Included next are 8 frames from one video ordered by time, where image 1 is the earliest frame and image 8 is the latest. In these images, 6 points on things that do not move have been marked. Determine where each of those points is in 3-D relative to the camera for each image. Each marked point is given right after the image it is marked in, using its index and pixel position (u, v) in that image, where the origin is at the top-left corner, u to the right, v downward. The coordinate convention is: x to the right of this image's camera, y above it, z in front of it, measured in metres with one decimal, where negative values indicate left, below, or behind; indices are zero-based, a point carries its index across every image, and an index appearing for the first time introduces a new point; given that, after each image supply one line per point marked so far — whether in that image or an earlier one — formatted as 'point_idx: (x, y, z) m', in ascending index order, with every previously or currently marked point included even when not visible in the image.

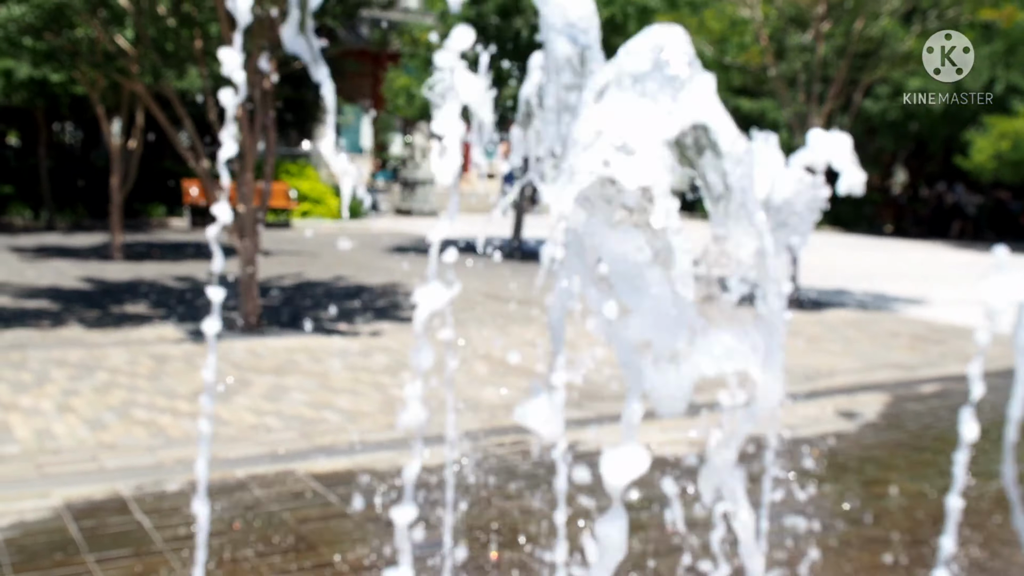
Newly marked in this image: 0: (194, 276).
0: (-3.8, +0.1, +12.6) m
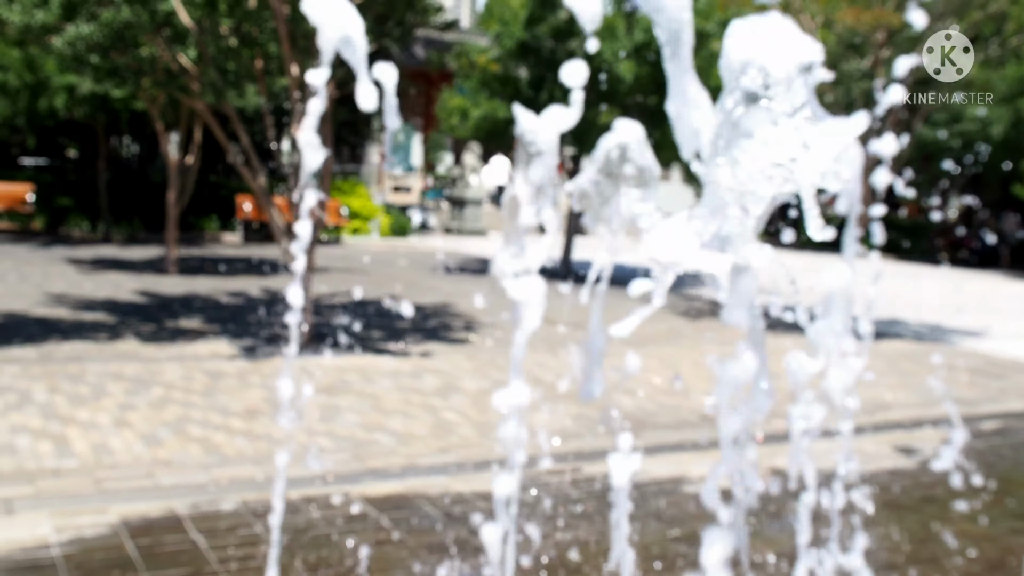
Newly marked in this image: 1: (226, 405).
0: (-3.2, -0.1, +12.7) m
1: (-1.8, -0.8, +6.7) m
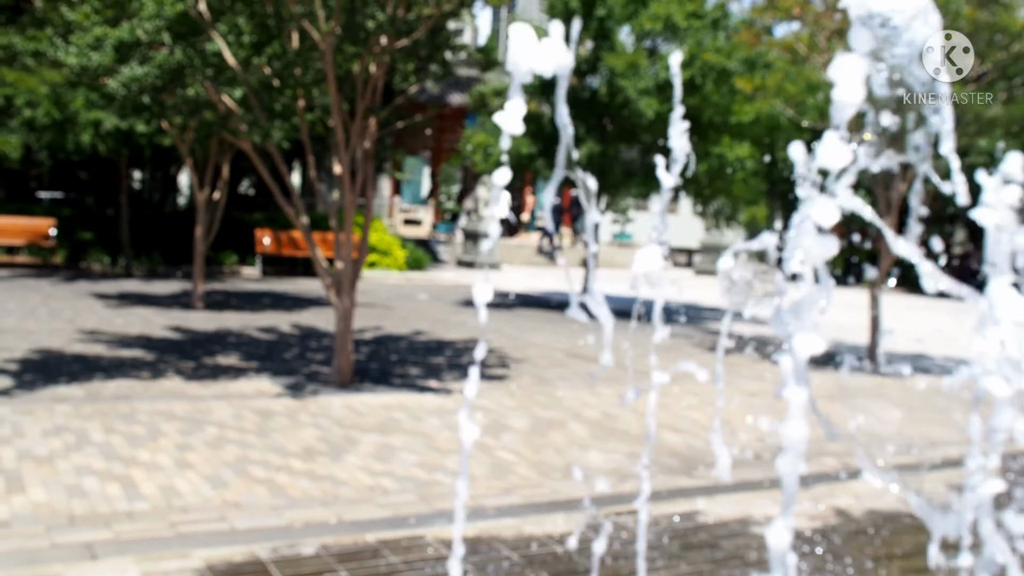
0: (-2.8, -0.5, +12.7) m
1: (-1.5, -1.0, +6.7) m
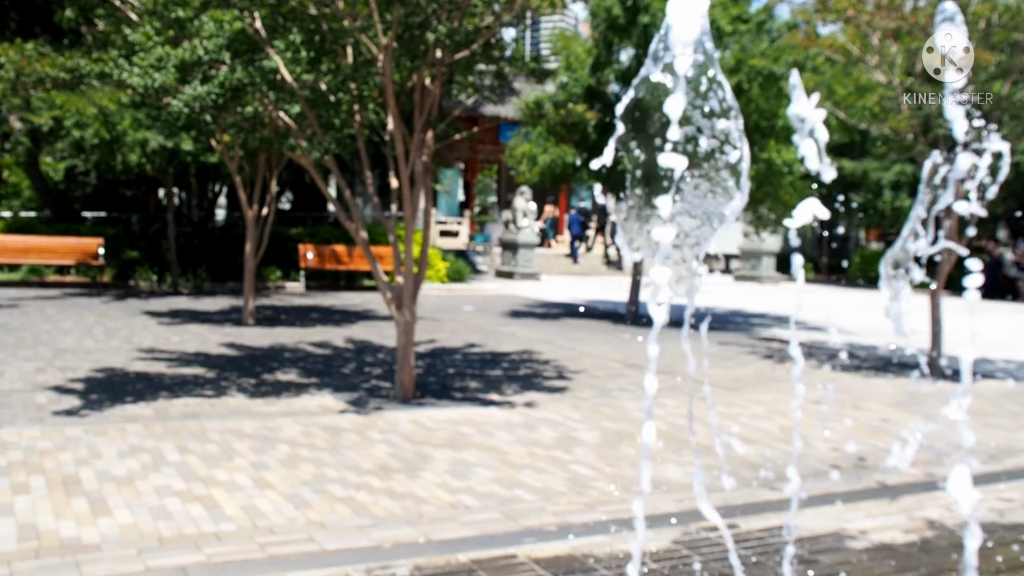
0: (-2.2, -0.7, +12.7) m
1: (-1.0, -1.1, +6.7) m
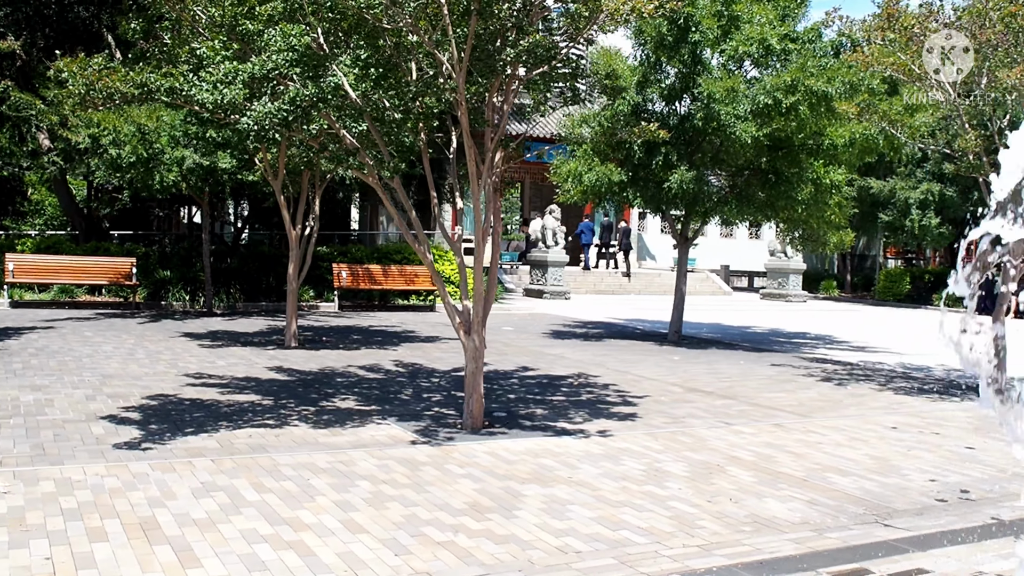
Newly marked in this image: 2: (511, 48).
0: (-1.5, -0.9, +12.3) m
1: (-0.4, -1.3, +6.3) m
2: (0.0, +1.9, +8.4) m
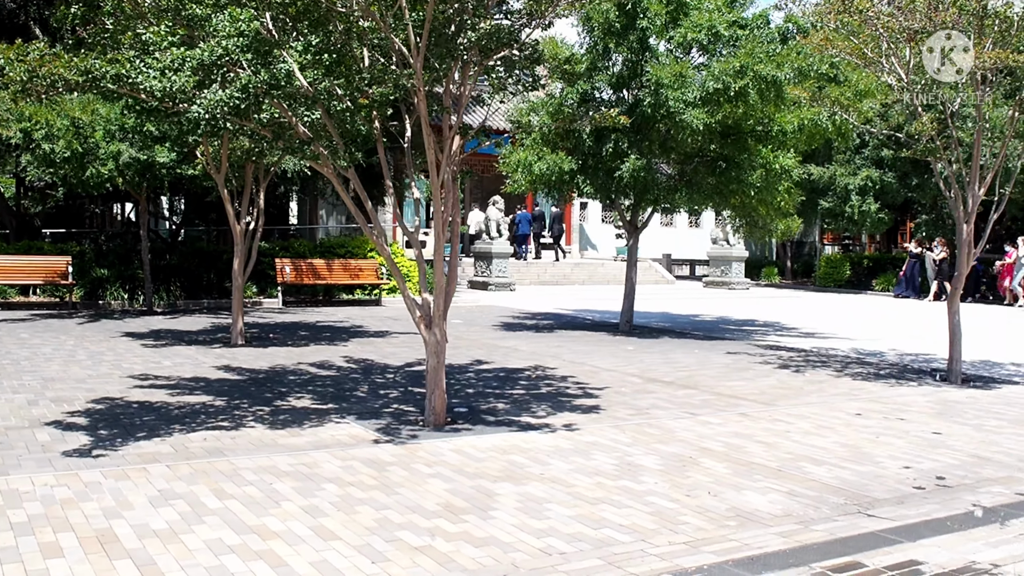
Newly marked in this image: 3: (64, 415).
0: (-2.0, -0.9, +12.0) m
1: (-0.5, -1.2, +6.1) m
2: (-0.3, +2.0, +8.1) m
3: (-3.6, -1.0, +8.4) m
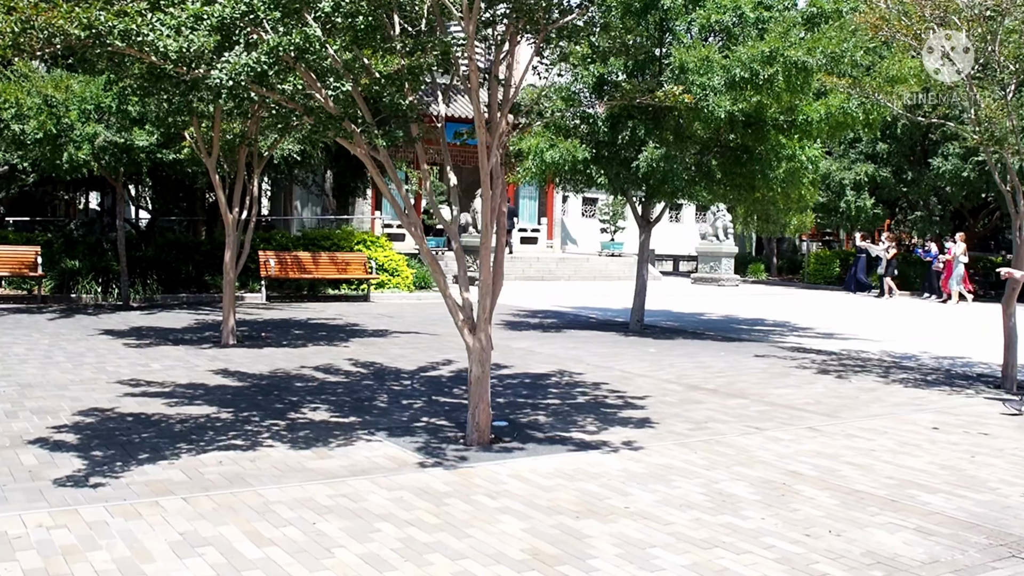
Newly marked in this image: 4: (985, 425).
0: (-1.8, -0.8, +10.9) m
1: (-0.1, -1.2, +5.0) m
2: (+0.1, +2.0, +7.0) m
3: (-3.2, -1.0, +7.2) m
4: (+4.1, -1.2, +9.0) m
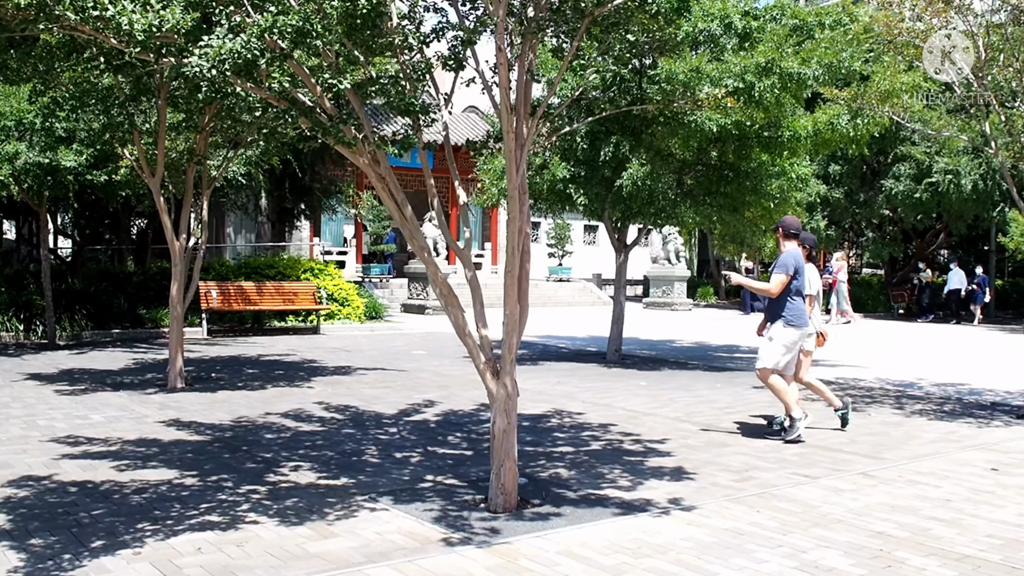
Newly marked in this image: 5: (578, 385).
0: (-1.8, -1.2, +9.6) m
1: (+0.3, -1.4, +3.8) m
2: (+0.2, +1.8, +5.9) m
3: (-3.0, -1.2, +5.8) m
4: (+4.1, -1.4, +8.1) m
5: (+0.8, -1.1, +12.3) m
